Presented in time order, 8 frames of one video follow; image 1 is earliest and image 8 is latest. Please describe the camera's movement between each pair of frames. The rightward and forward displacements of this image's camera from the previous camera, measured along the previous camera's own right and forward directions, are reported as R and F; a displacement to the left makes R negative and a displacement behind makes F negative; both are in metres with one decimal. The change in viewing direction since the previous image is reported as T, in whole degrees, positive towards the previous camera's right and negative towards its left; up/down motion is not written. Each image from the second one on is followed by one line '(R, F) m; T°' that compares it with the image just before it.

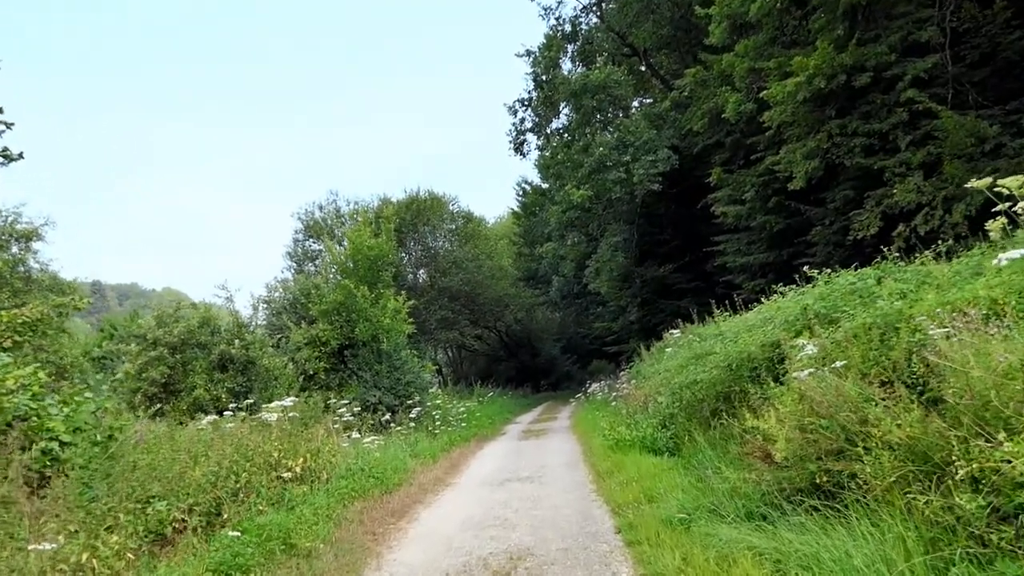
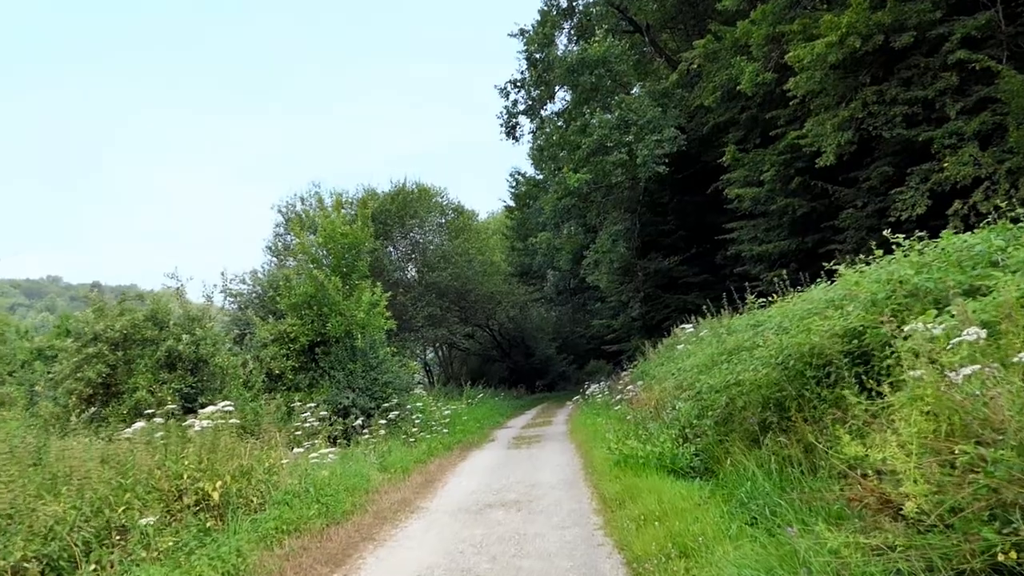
(+0.1, +1.8) m; 0°
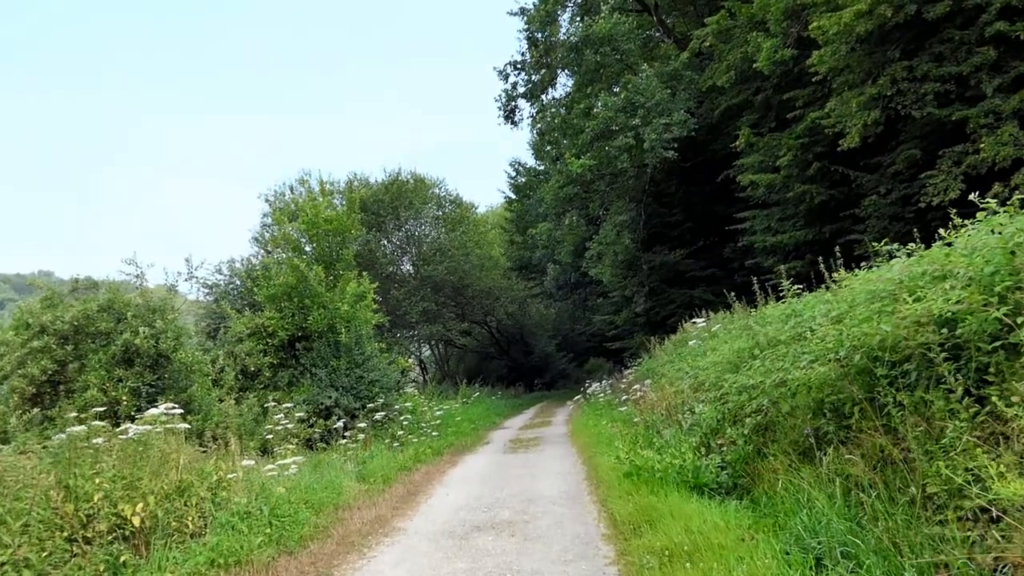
(0.0, +1.1) m; 0°
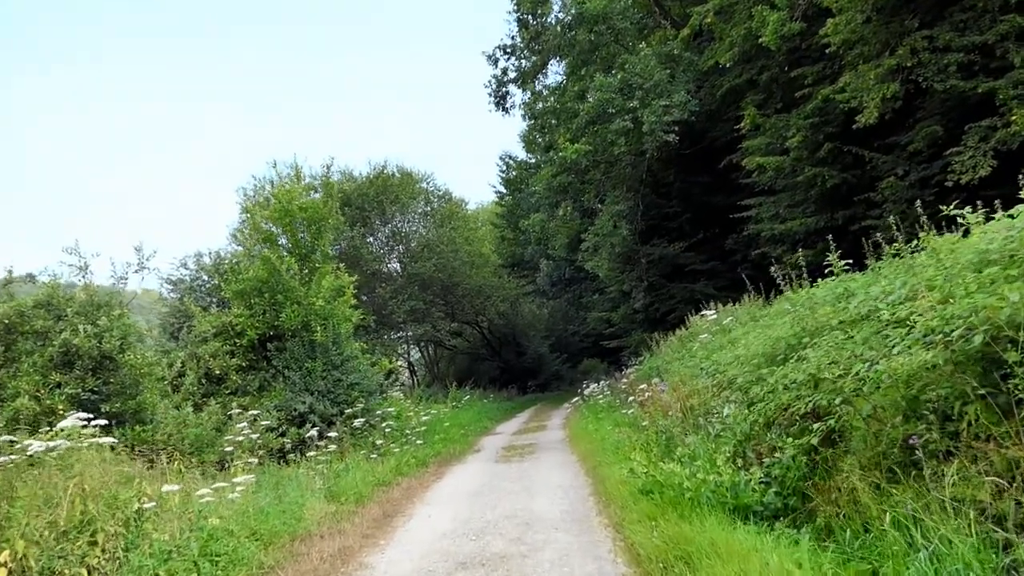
(0.0, +1.1) m; +1°
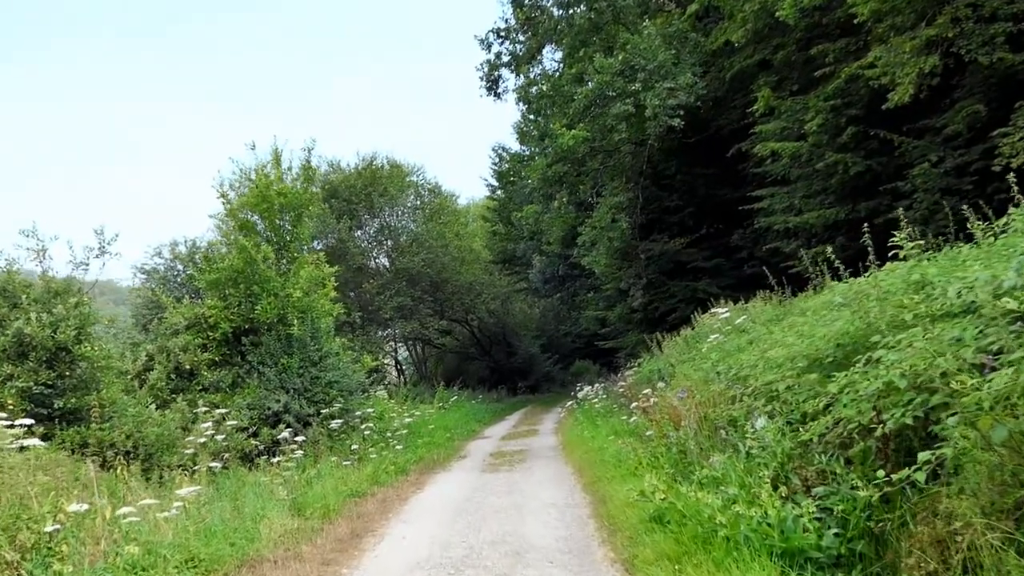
(0.0, +0.9) m; +1°
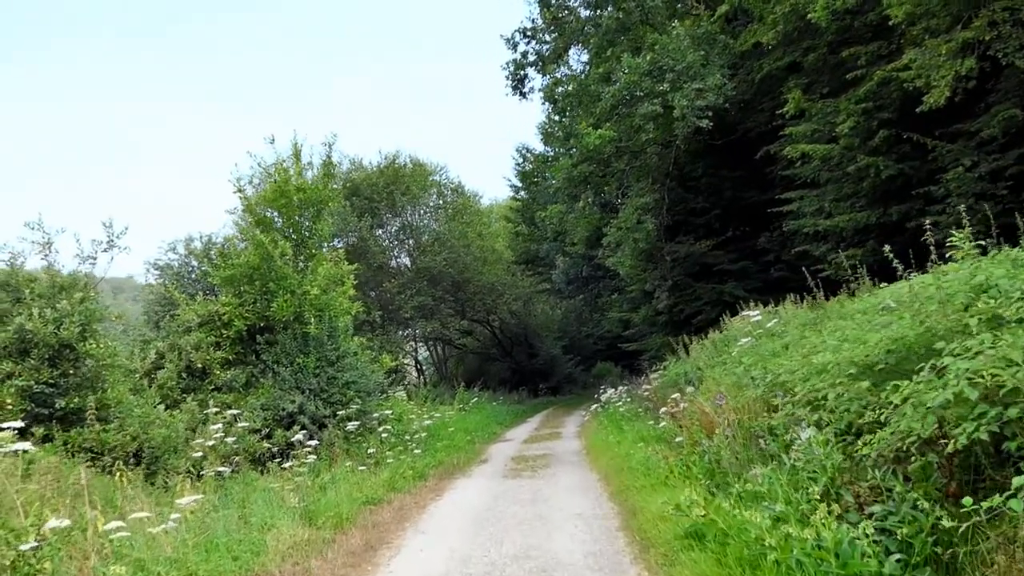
(0.0, +0.4) m; -2°
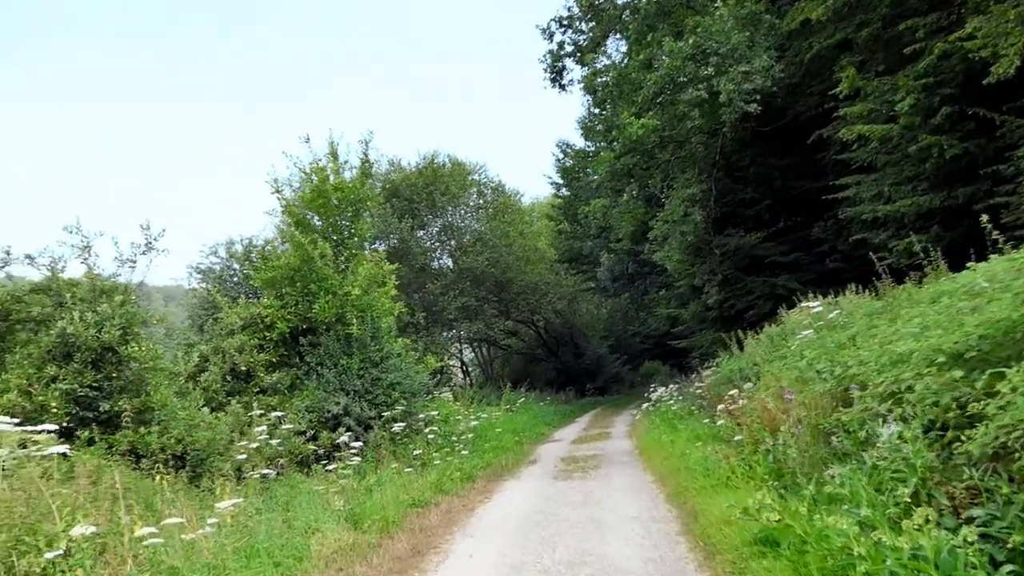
(0.0, +0.3) m; -3°
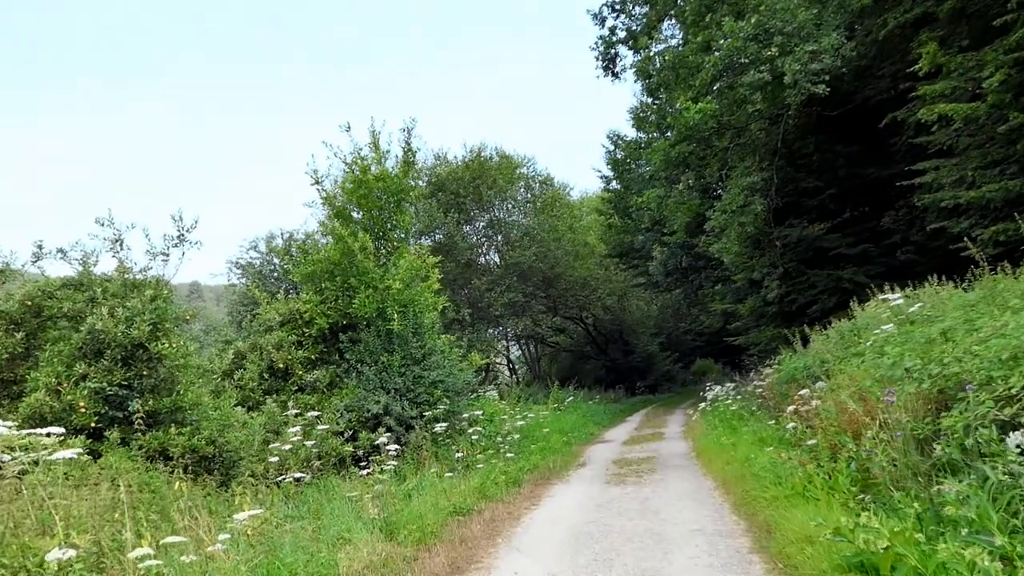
(0.0, +0.6) m; -4°
